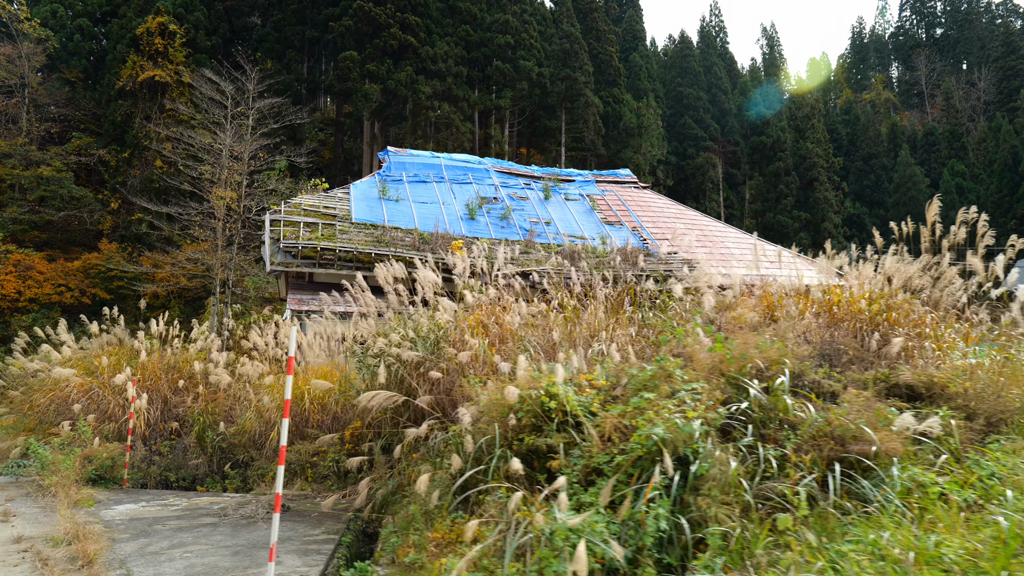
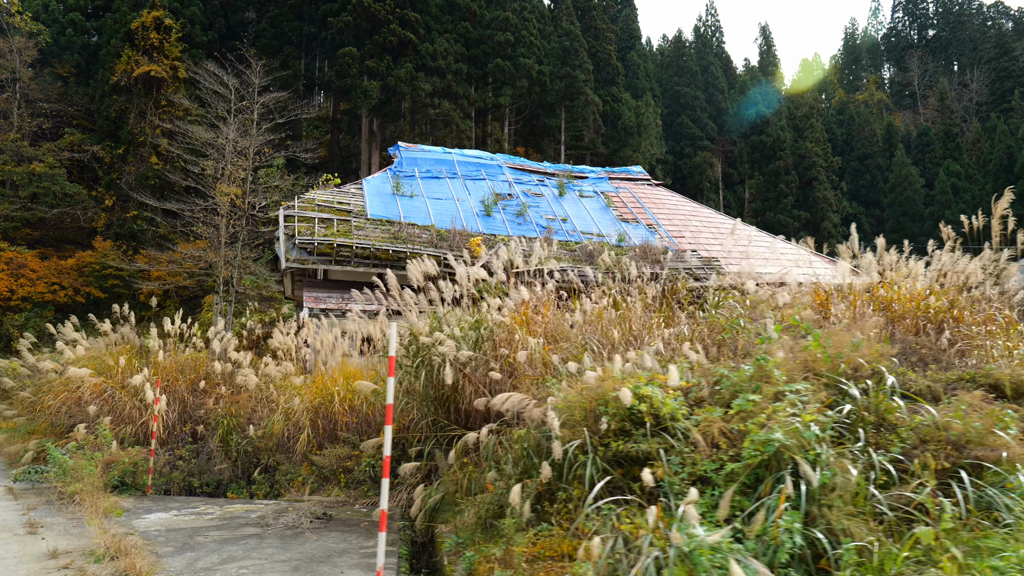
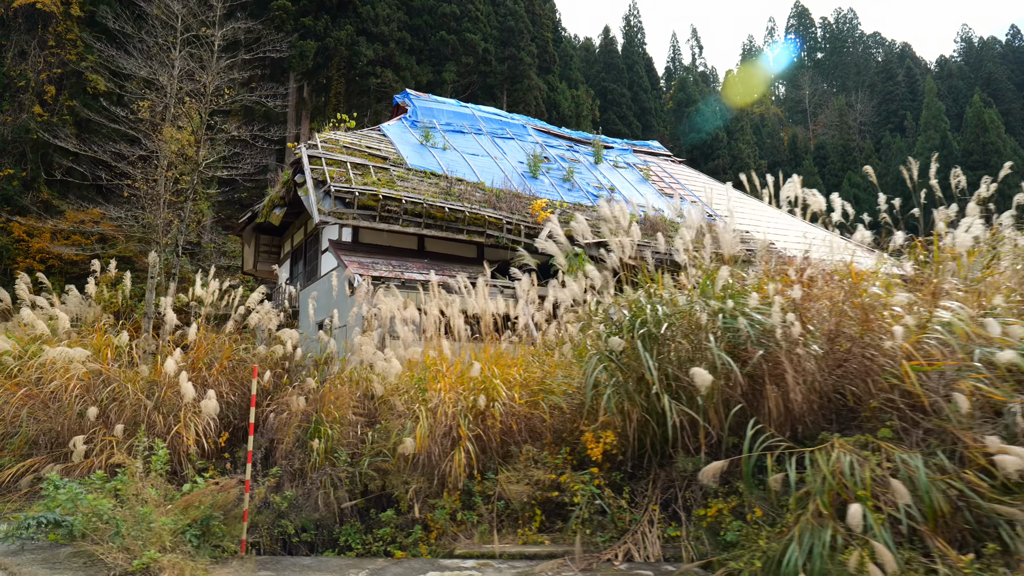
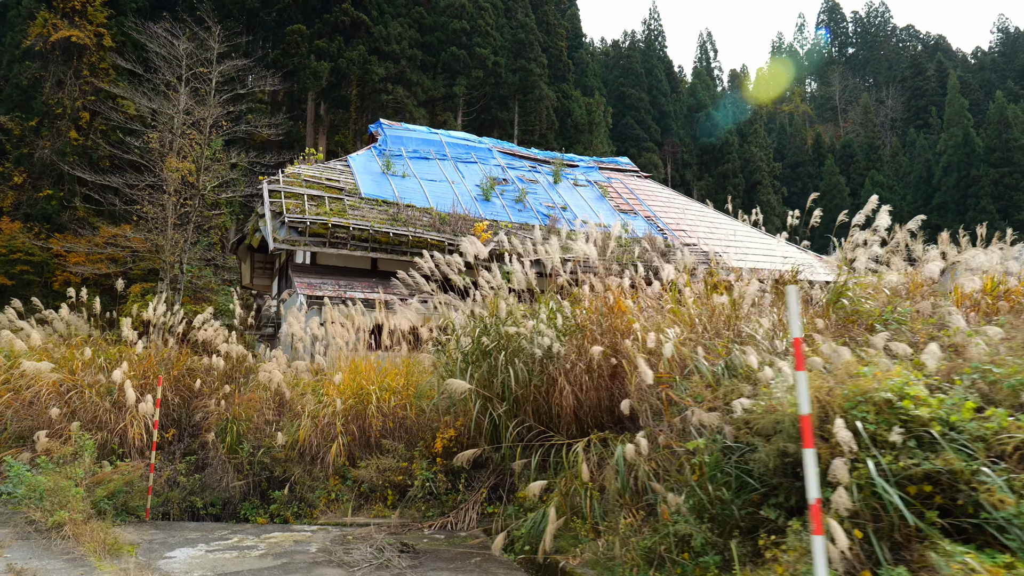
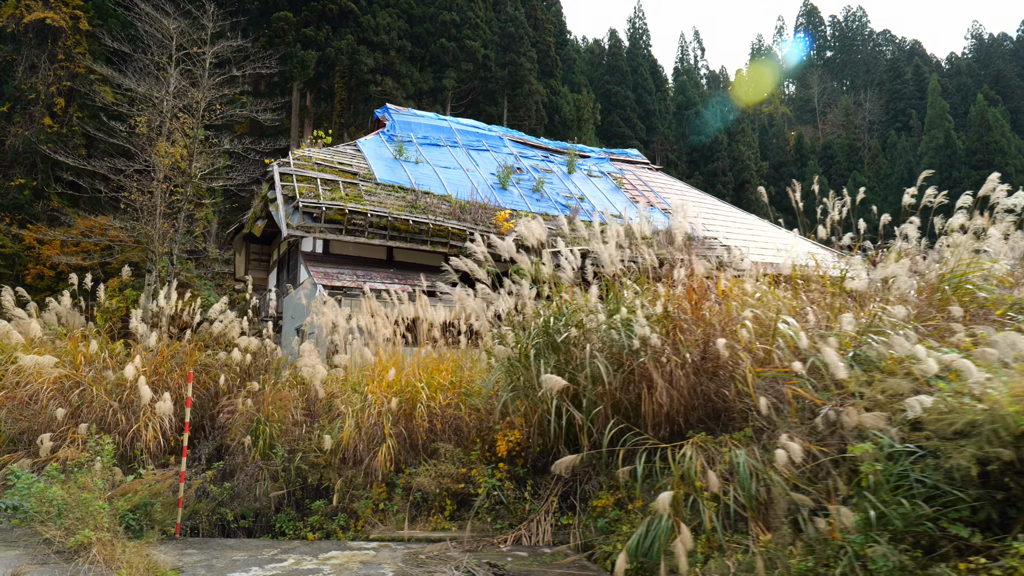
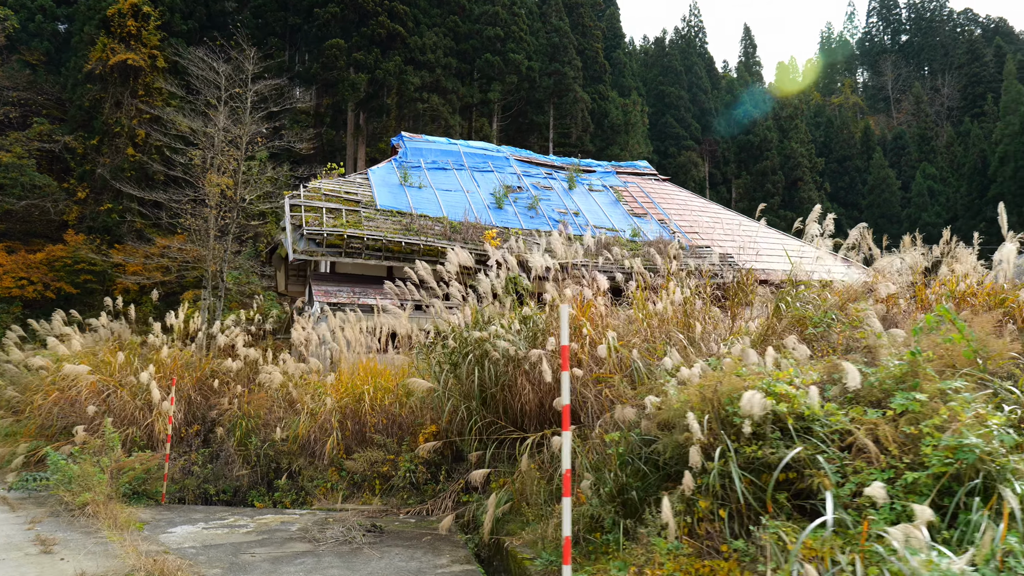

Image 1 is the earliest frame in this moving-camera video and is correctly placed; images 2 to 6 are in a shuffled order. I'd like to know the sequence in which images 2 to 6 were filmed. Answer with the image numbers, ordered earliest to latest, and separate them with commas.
2, 6, 4, 5, 3
